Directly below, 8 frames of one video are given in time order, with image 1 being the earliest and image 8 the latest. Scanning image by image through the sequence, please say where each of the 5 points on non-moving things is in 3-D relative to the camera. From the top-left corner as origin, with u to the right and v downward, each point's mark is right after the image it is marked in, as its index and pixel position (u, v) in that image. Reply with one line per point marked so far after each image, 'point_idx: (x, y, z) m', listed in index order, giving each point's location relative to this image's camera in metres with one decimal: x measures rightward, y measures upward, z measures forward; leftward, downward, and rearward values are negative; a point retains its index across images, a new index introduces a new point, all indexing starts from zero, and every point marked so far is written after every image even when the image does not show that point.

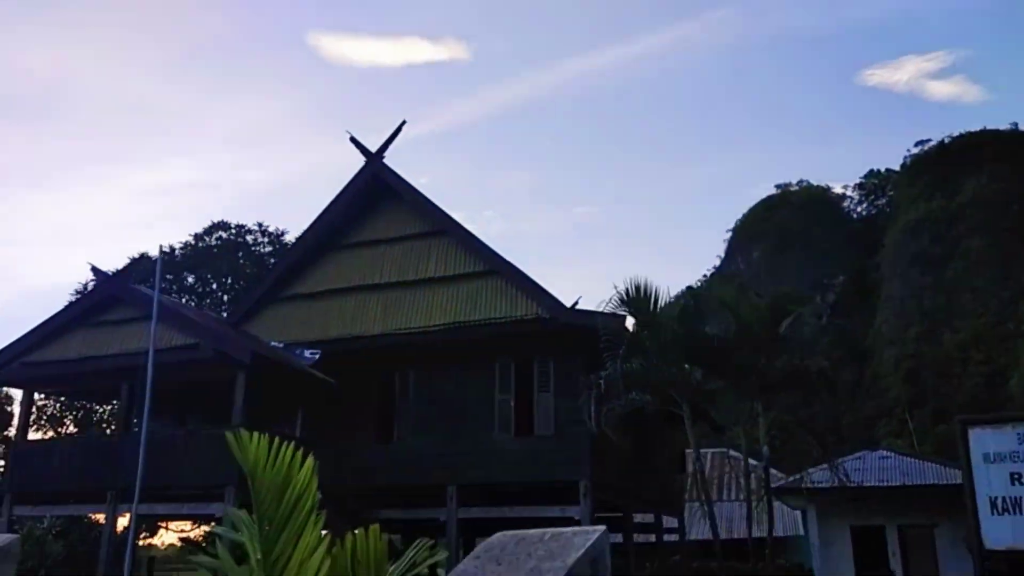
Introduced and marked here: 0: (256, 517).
0: (-1.3, -1.3, +3.7) m
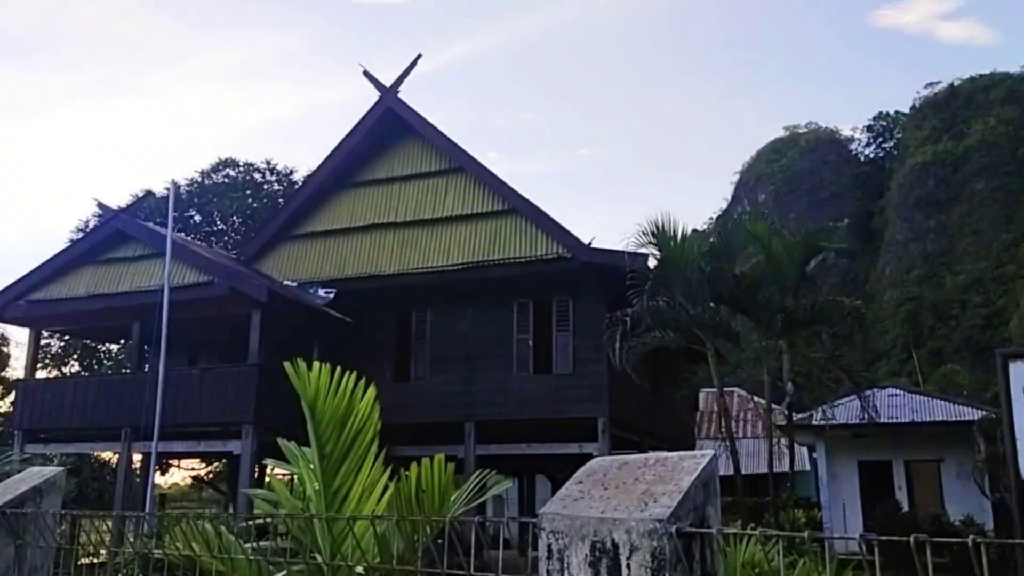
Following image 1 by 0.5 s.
0: (-1.0, -0.8, +3.6) m
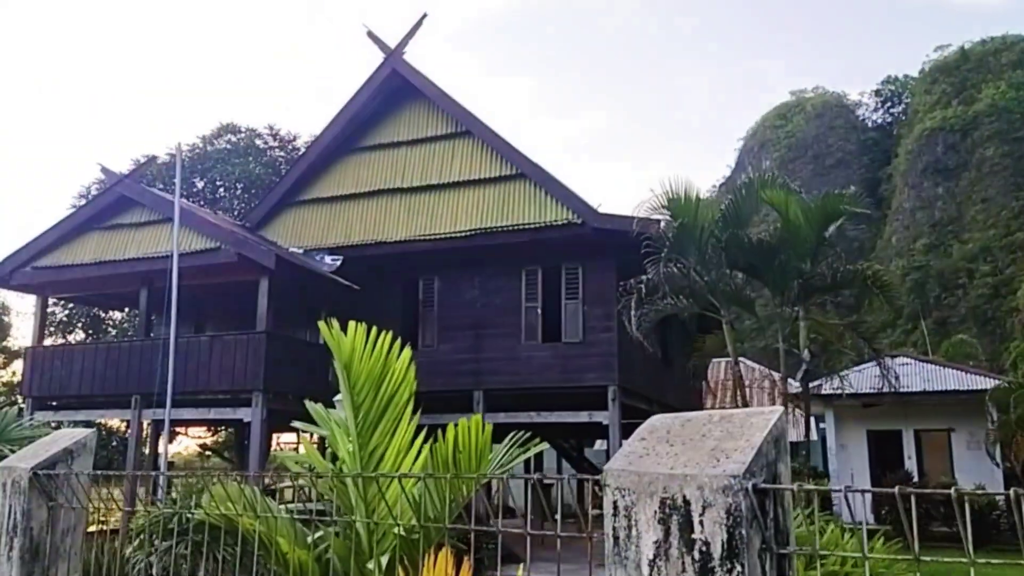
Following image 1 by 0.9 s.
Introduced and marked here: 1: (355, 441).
0: (-0.8, -0.6, +3.6) m
1: (-0.8, -0.8, +3.6) m
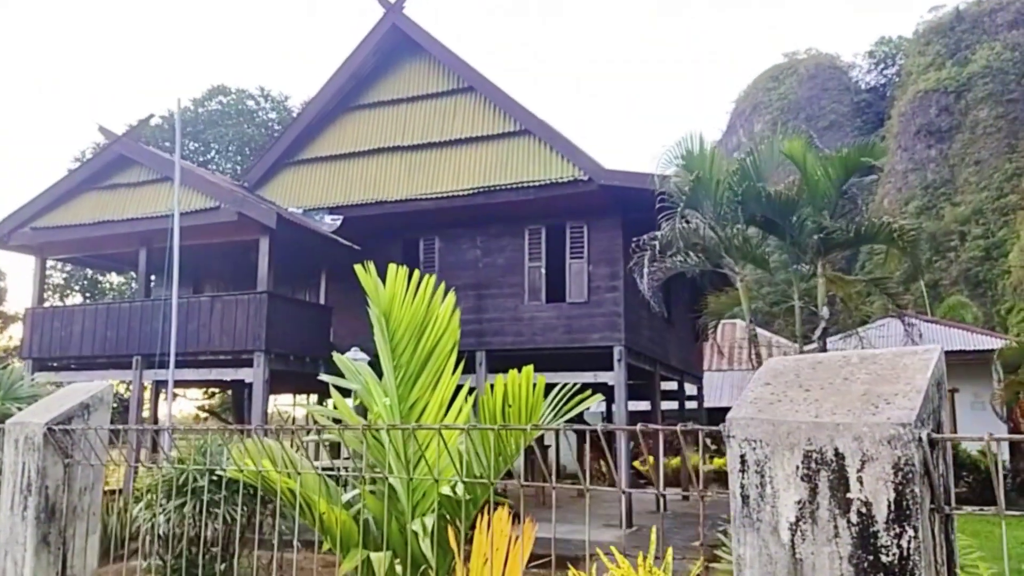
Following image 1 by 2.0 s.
0: (-0.6, -0.3, +3.3) m
1: (-0.6, -0.5, +3.3) m
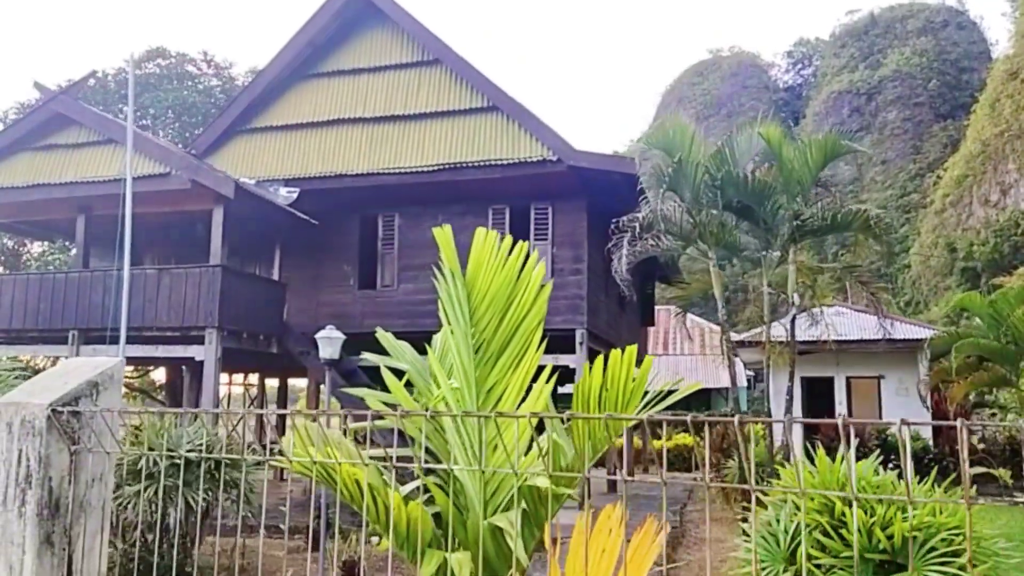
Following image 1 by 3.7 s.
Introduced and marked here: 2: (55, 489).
0: (-0.2, -0.2, +2.9) m
1: (-0.2, -0.4, +2.9) m
2: (-2.1, -0.9, +3.1) m
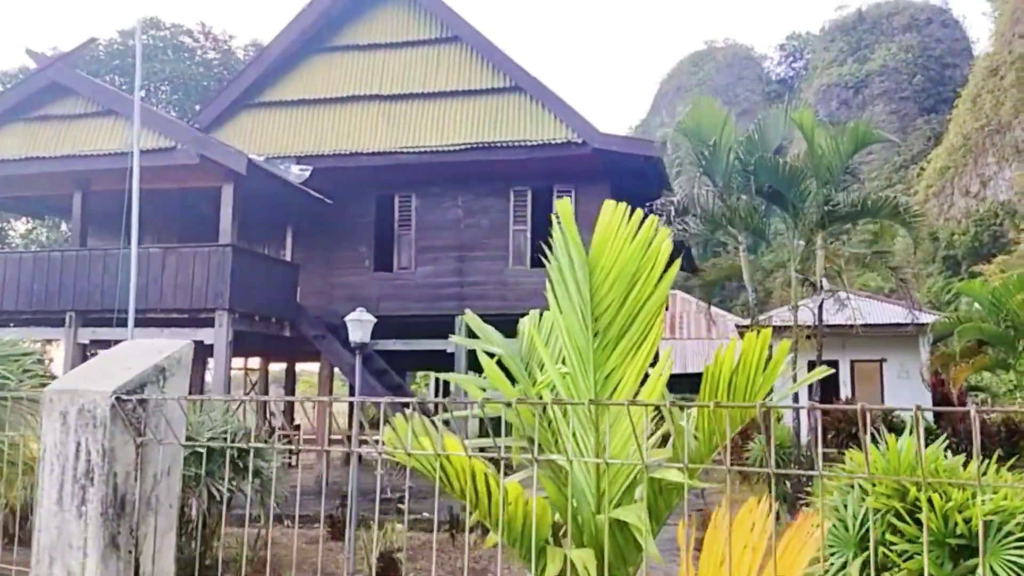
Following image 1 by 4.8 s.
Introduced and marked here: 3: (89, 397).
0: (+0.3, -0.1, +2.6) m
1: (+0.3, -0.3, +2.6) m
2: (-1.6, -0.8, +2.8) m
3: (-1.8, -0.4, +2.8) m
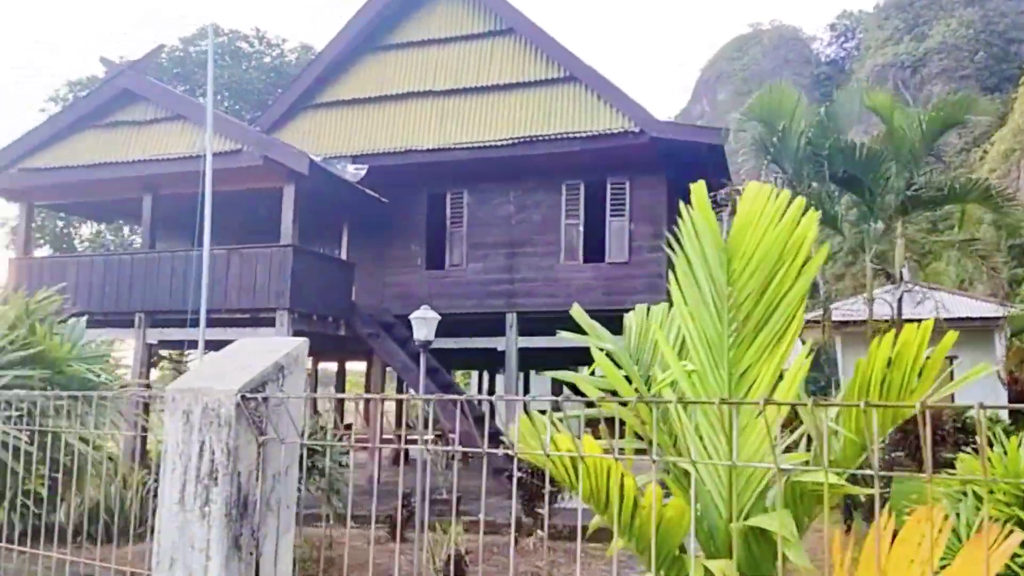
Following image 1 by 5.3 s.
0: (+0.8, -0.1, +2.5) m
1: (+0.8, -0.2, +2.5) m
2: (-1.1, -0.8, +2.8) m
3: (-1.3, -0.4, +2.9) m
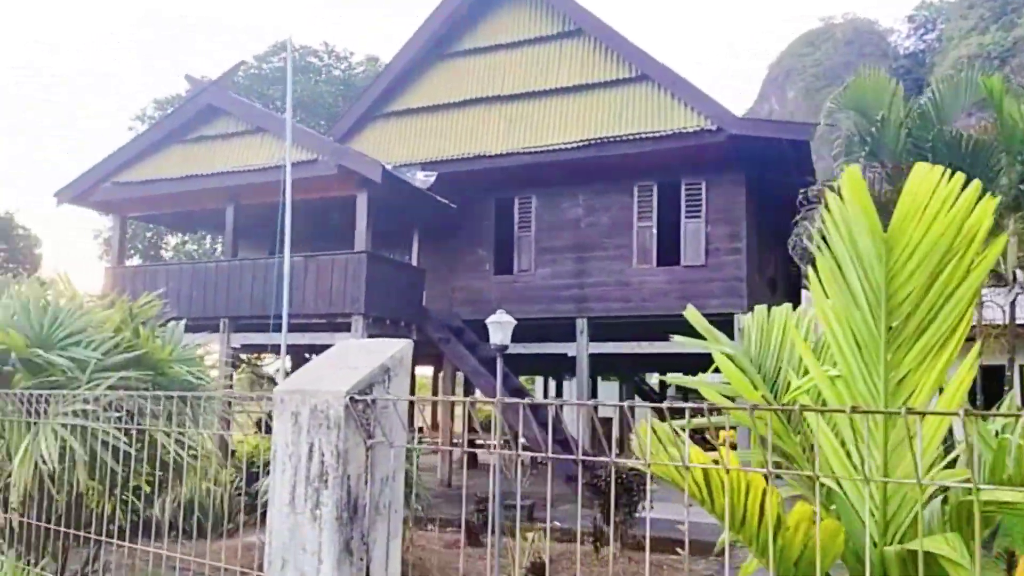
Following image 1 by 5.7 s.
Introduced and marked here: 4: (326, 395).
0: (+1.2, -0.1, +2.2) m
1: (+1.2, -0.2, +2.2) m
2: (-0.7, -0.8, +2.8) m
3: (-0.8, -0.4, +2.8) m
4: (-0.8, -0.4, +2.8) m
